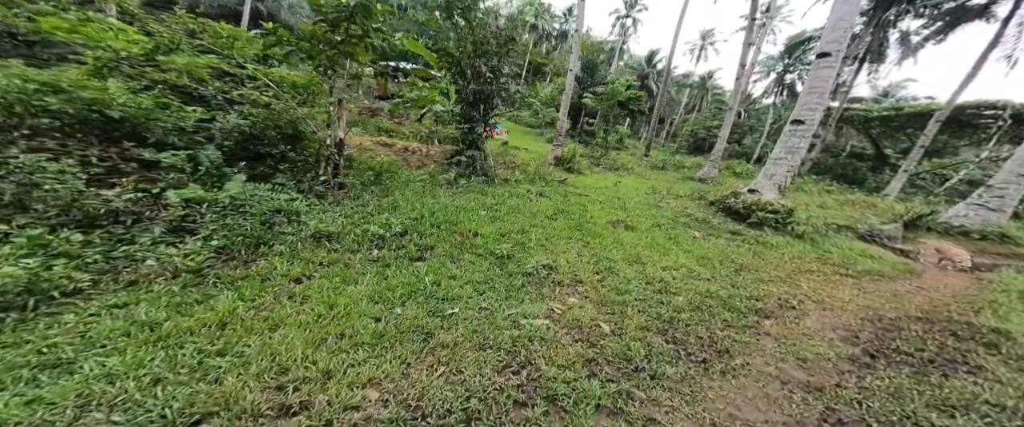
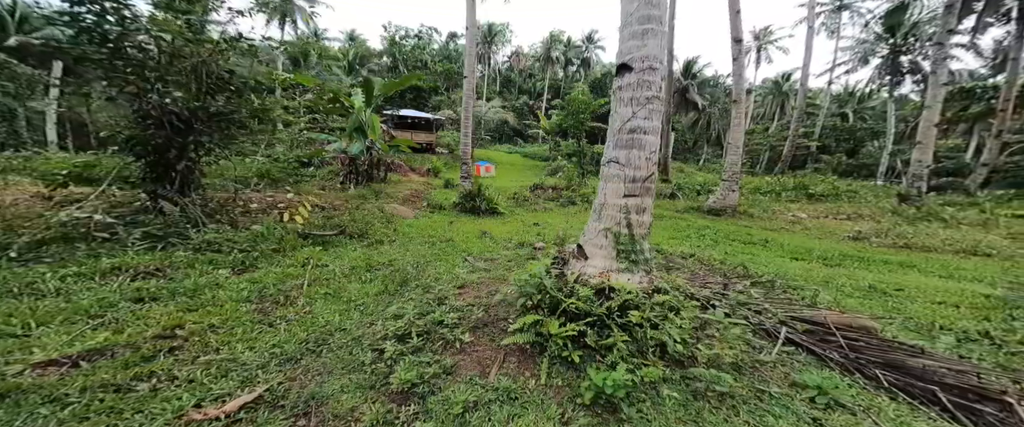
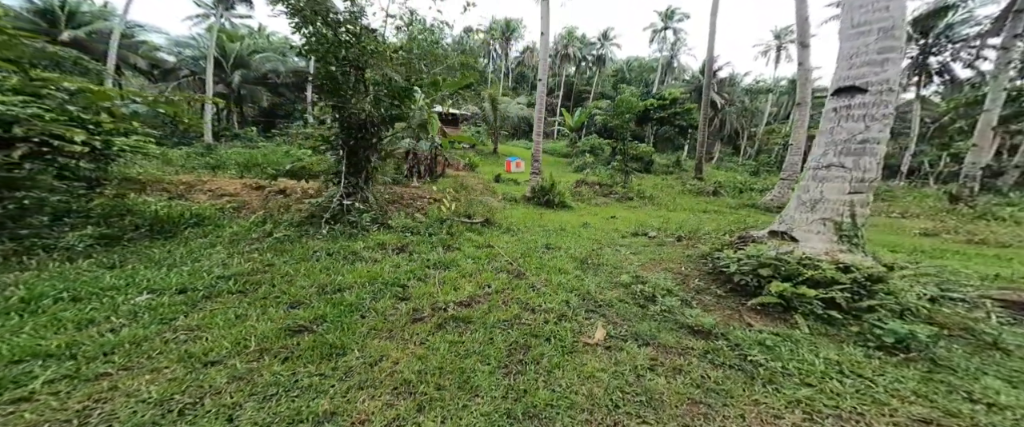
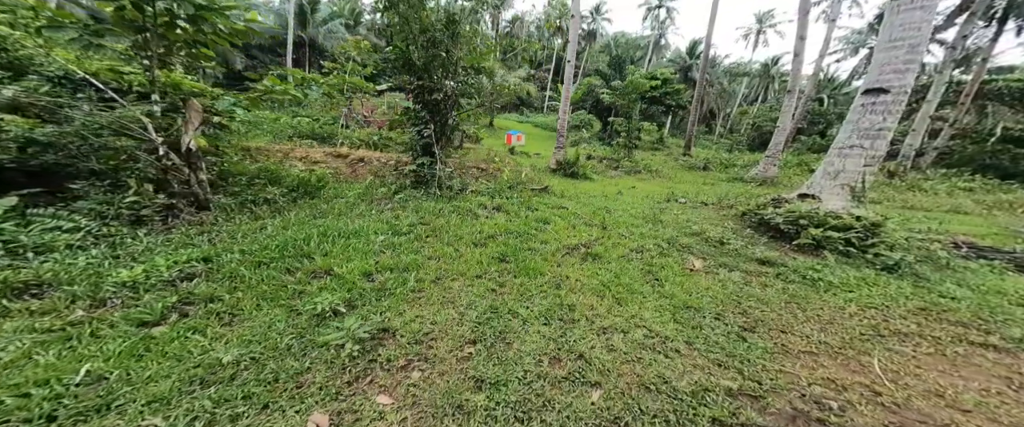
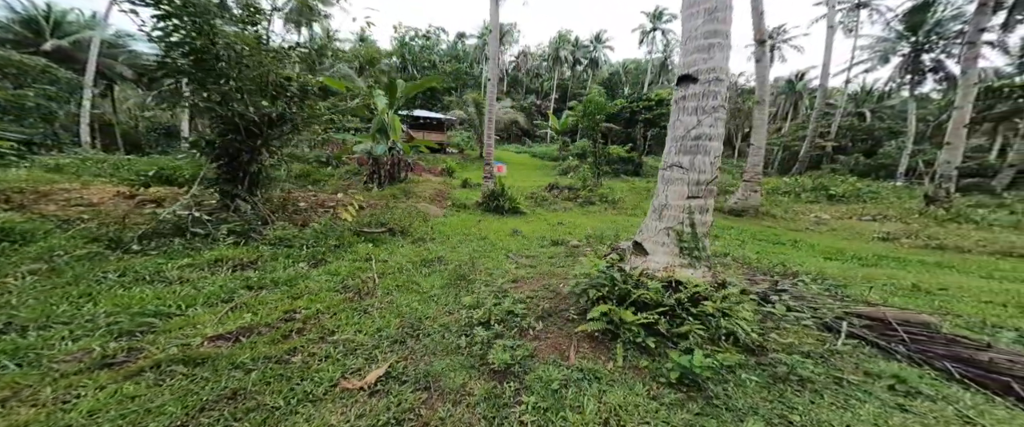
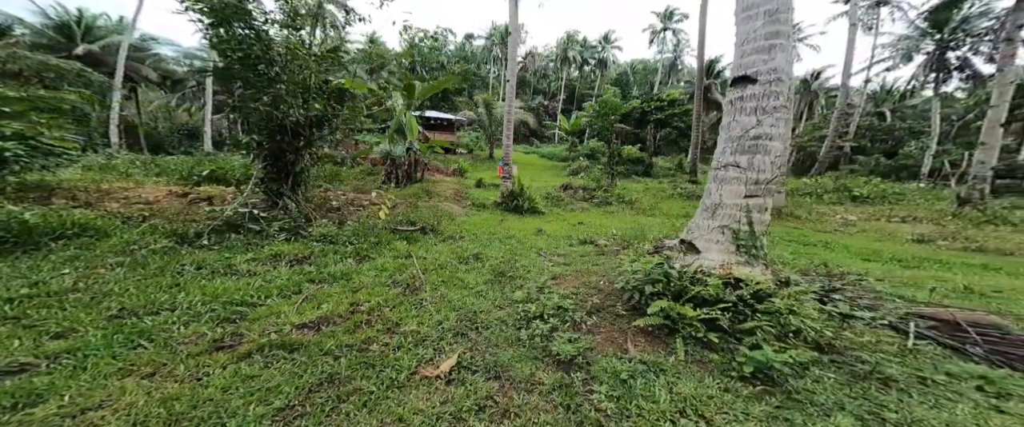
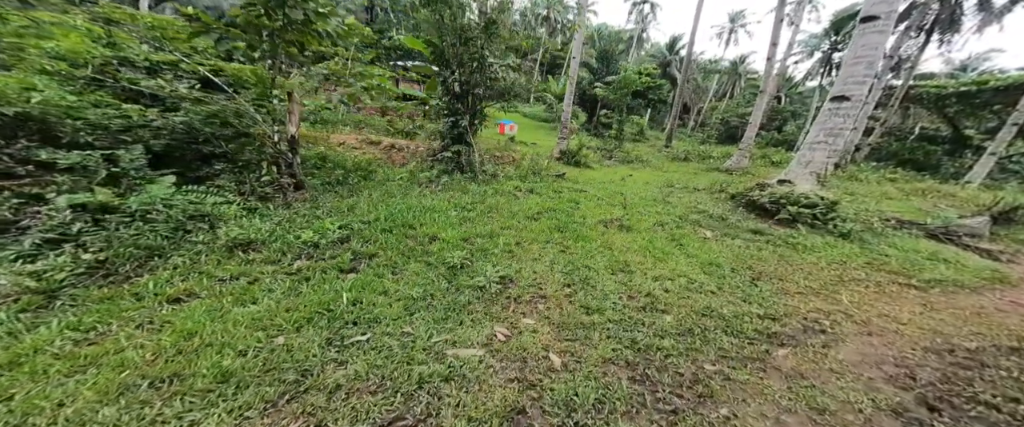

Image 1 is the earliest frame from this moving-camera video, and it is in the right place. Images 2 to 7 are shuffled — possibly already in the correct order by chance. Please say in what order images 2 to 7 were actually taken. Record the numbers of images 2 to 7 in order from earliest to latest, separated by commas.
7, 4, 3, 6, 5, 2
